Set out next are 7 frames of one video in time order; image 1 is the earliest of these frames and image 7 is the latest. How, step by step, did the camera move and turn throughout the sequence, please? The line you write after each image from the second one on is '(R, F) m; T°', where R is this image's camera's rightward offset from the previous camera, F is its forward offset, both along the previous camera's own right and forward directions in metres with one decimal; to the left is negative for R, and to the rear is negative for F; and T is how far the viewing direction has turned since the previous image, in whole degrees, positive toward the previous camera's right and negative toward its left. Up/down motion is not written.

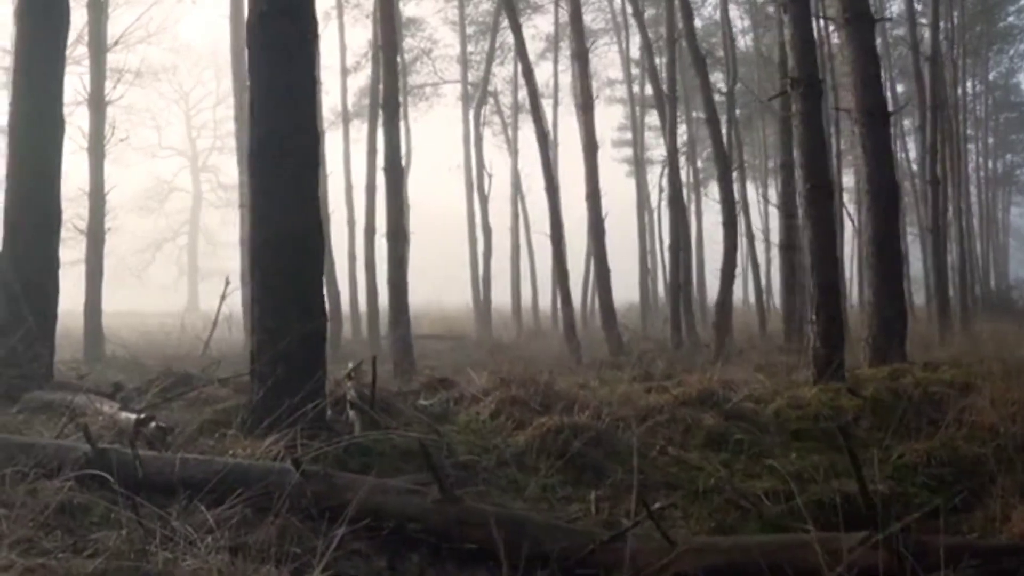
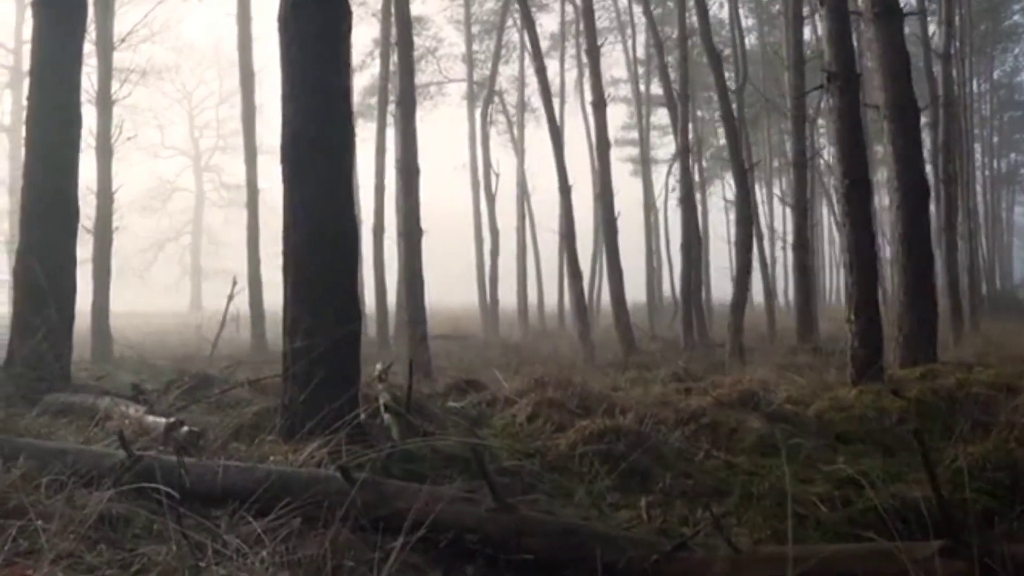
(-0.3, +0.3) m; 0°
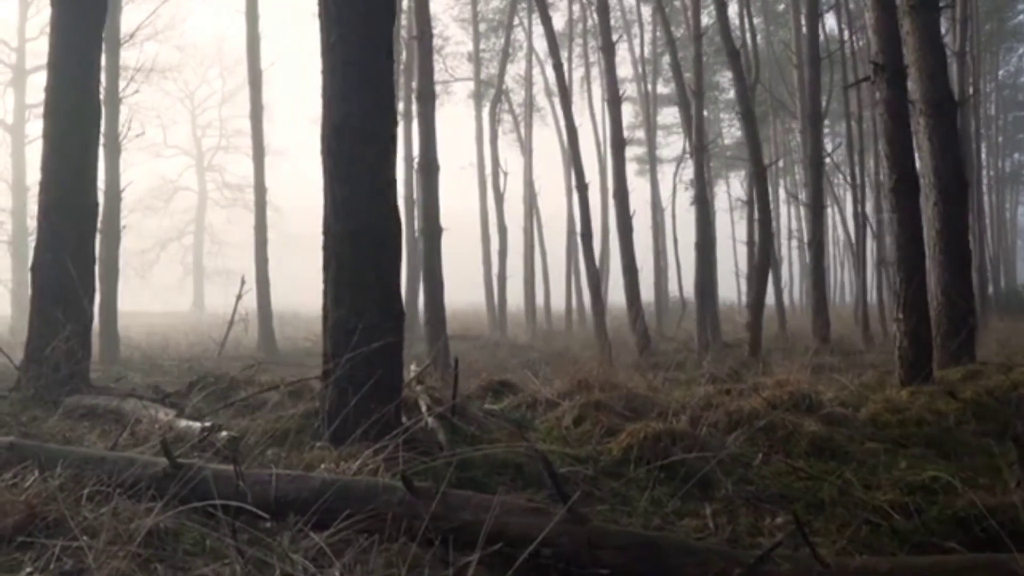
(-0.3, +0.3) m; 0°
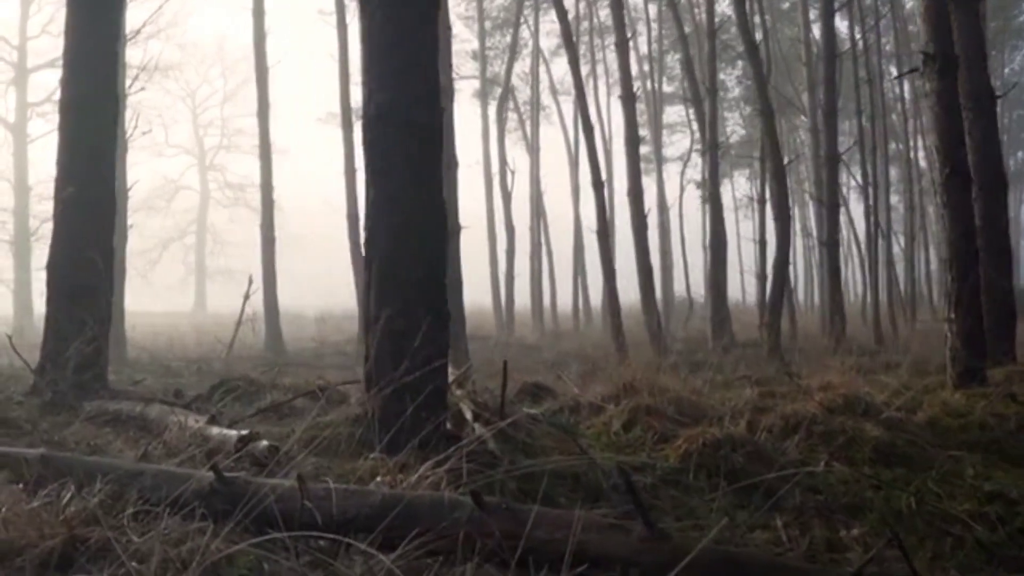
(-0.3, +0.4) m; 0°
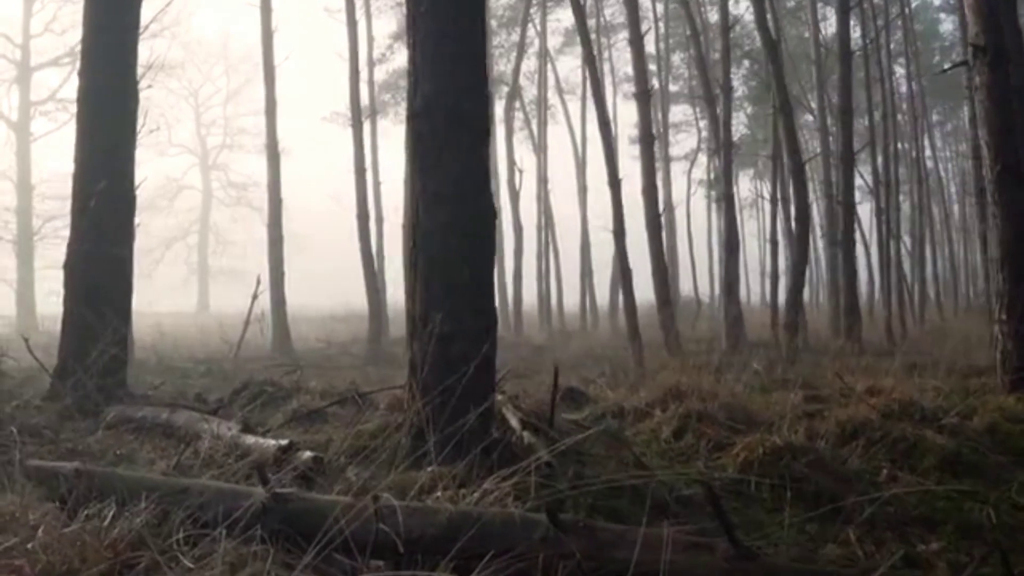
(-0.3, +0.3) m; 0°
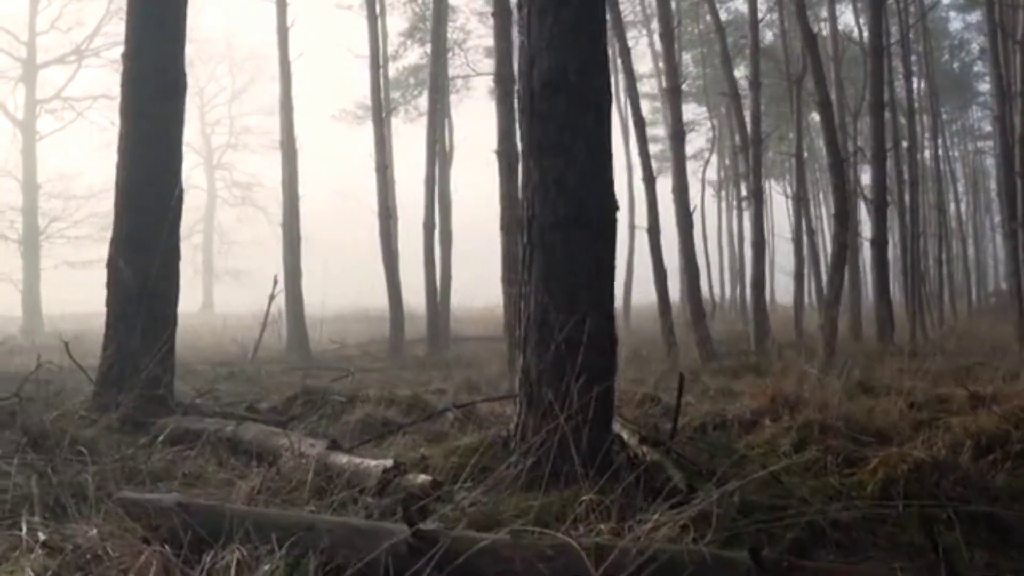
(-0.6, +0.6) m; 0°
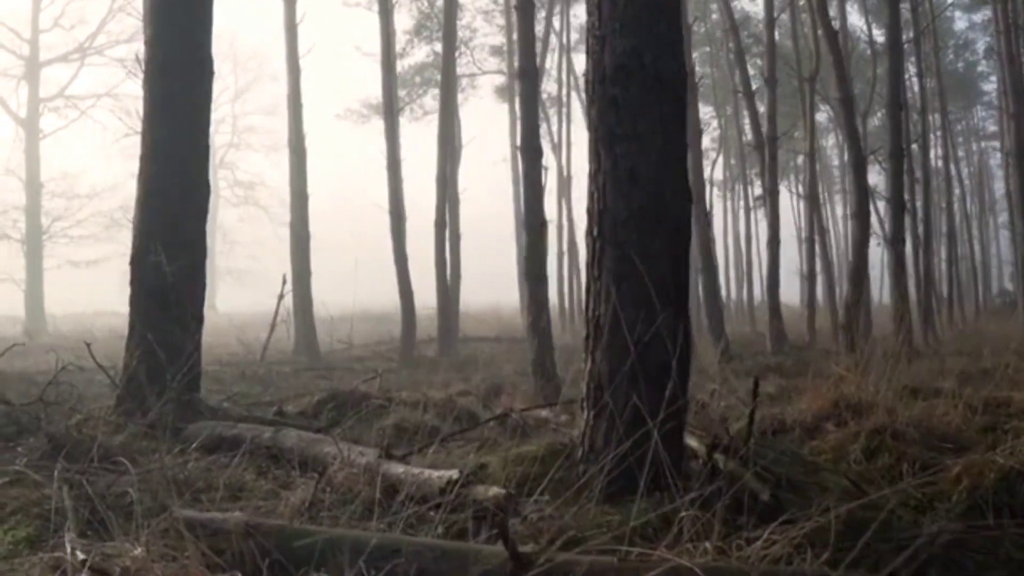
(-0.3, +0.3) m; 0°
